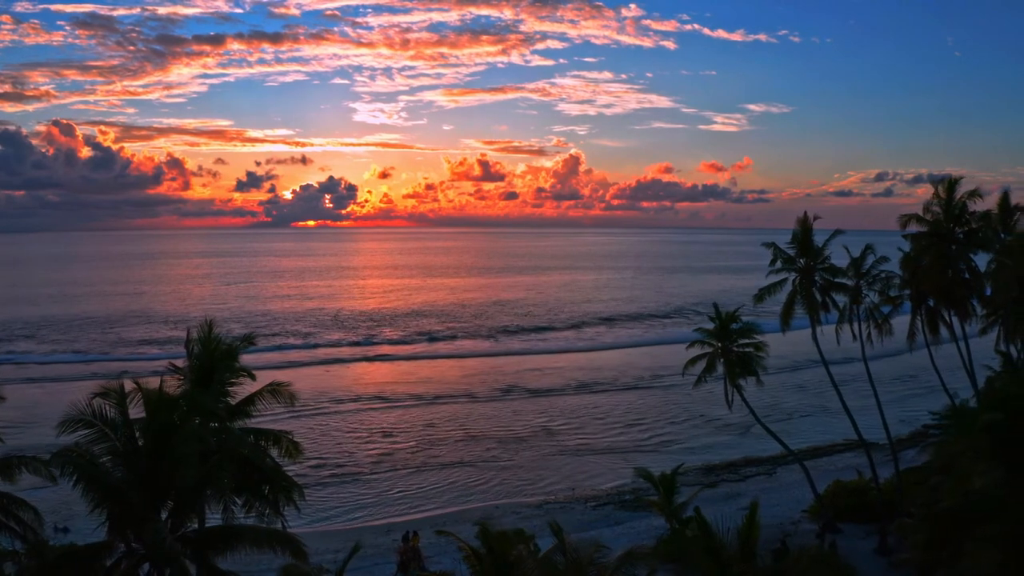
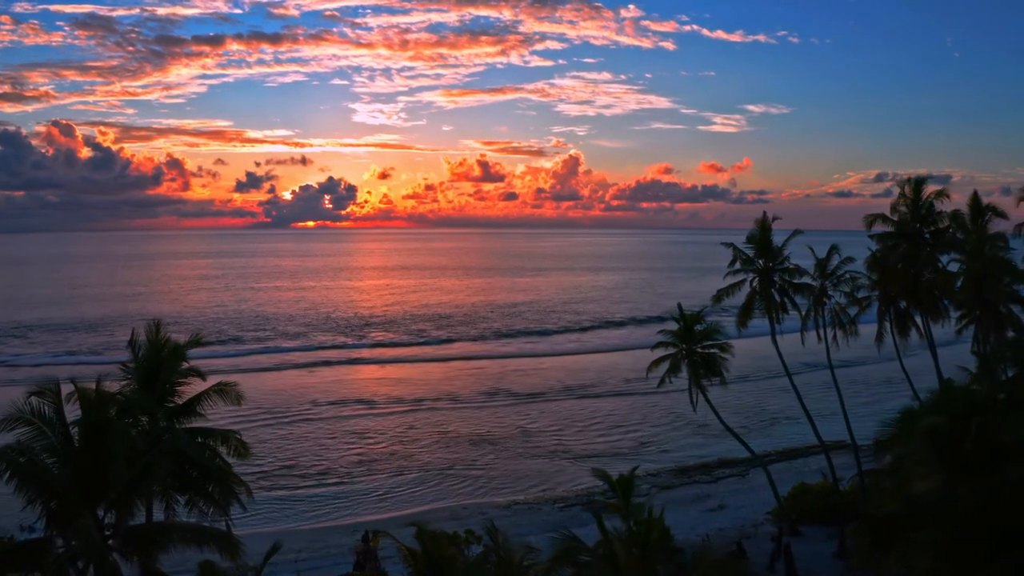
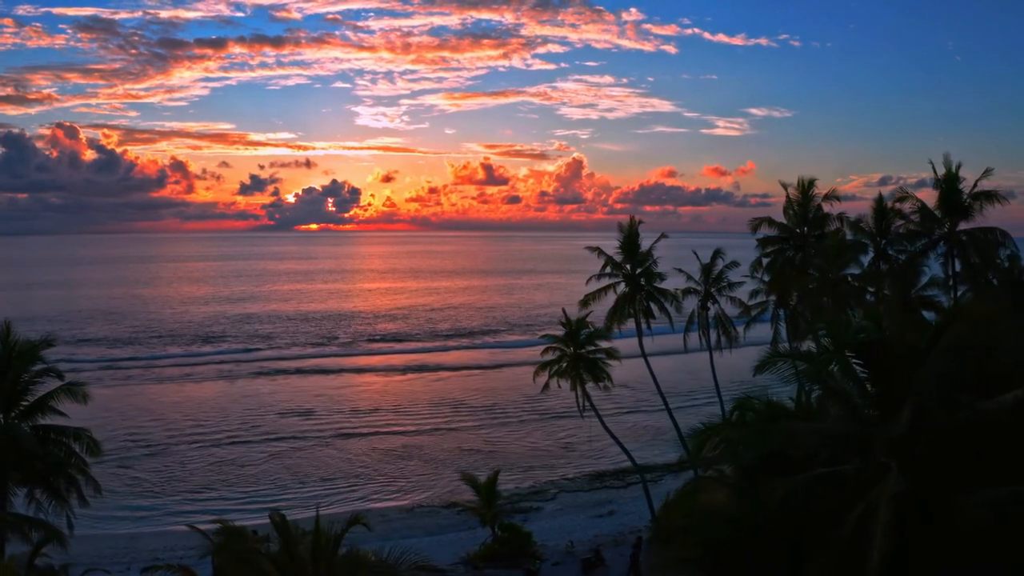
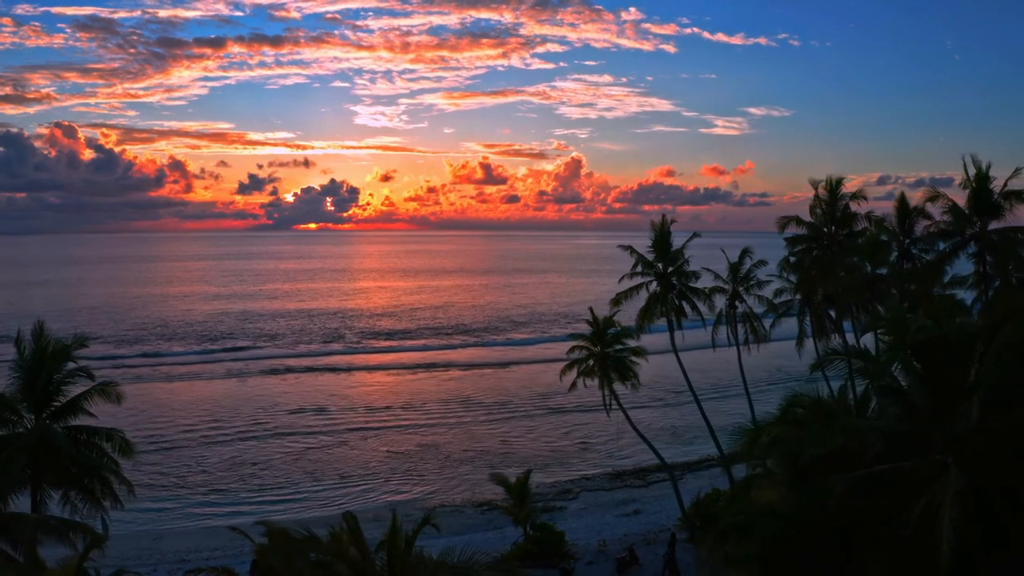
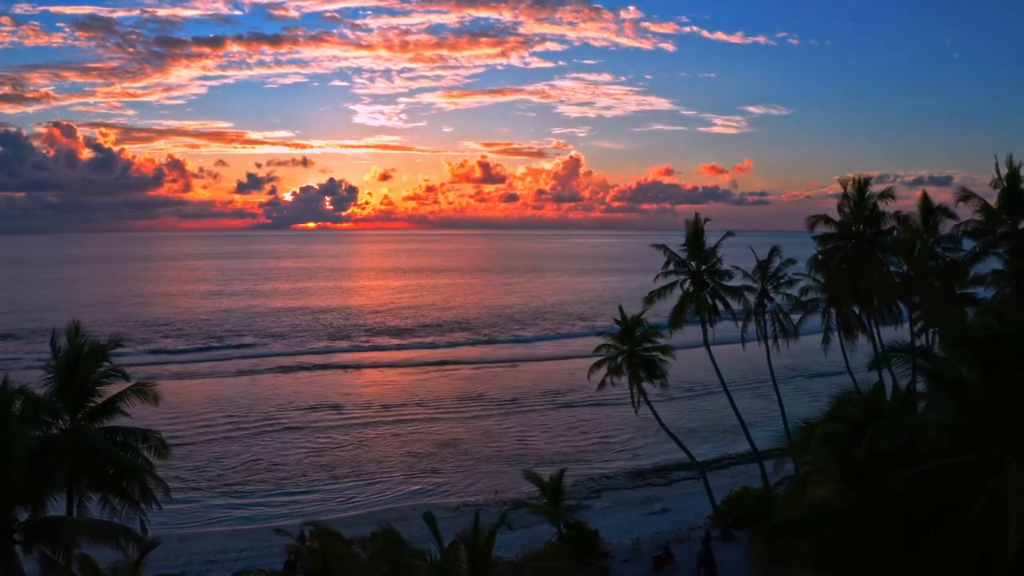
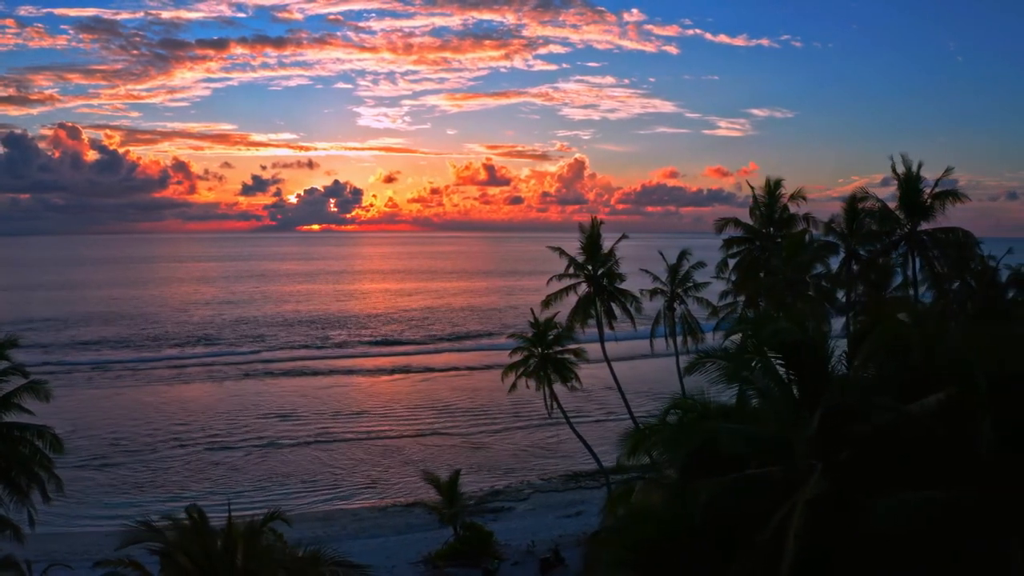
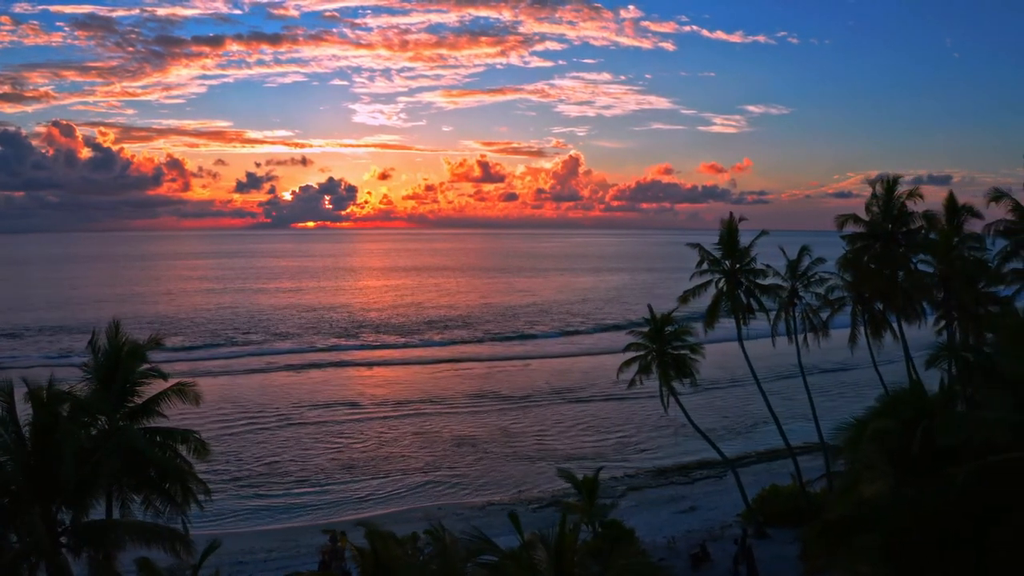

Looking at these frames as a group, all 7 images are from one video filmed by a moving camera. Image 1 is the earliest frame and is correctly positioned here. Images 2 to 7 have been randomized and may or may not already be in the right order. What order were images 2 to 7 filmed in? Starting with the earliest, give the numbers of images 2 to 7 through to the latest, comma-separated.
2, 7, 5, 4, 3, 6
